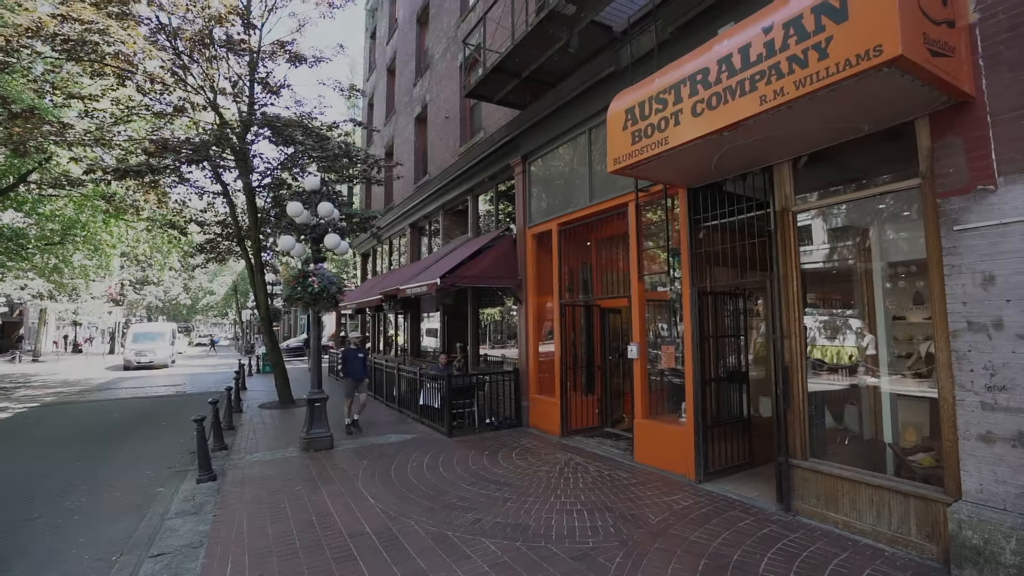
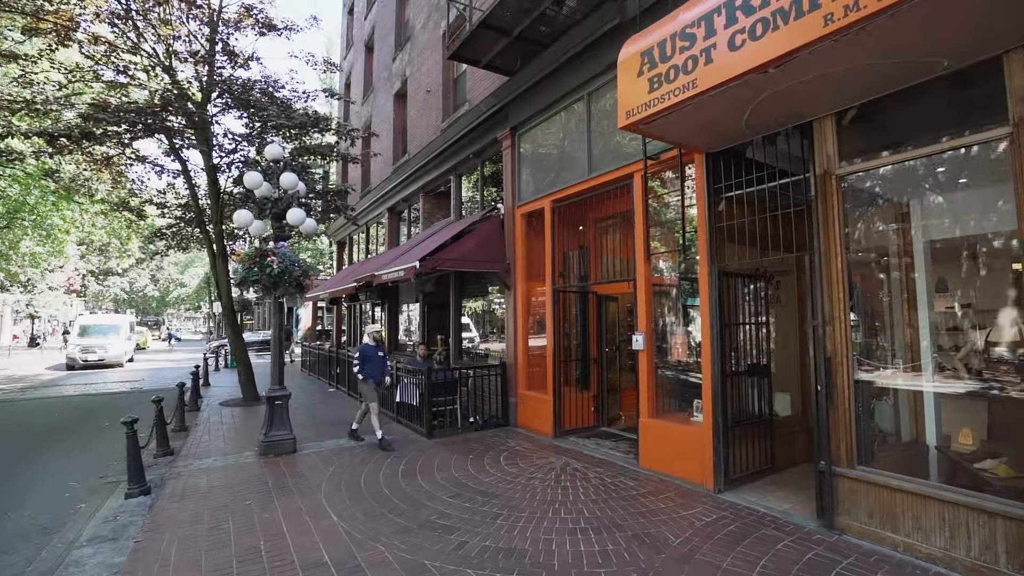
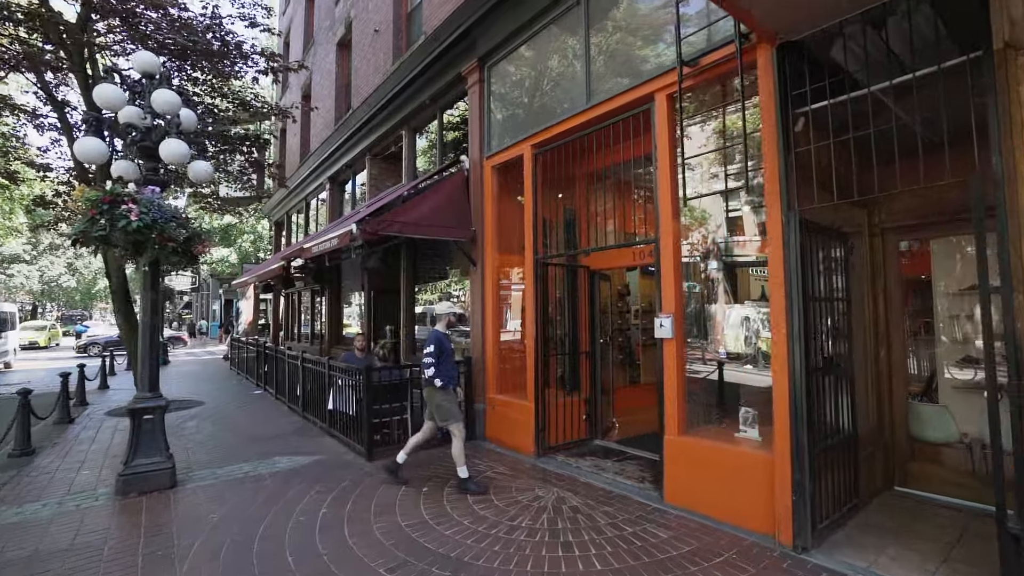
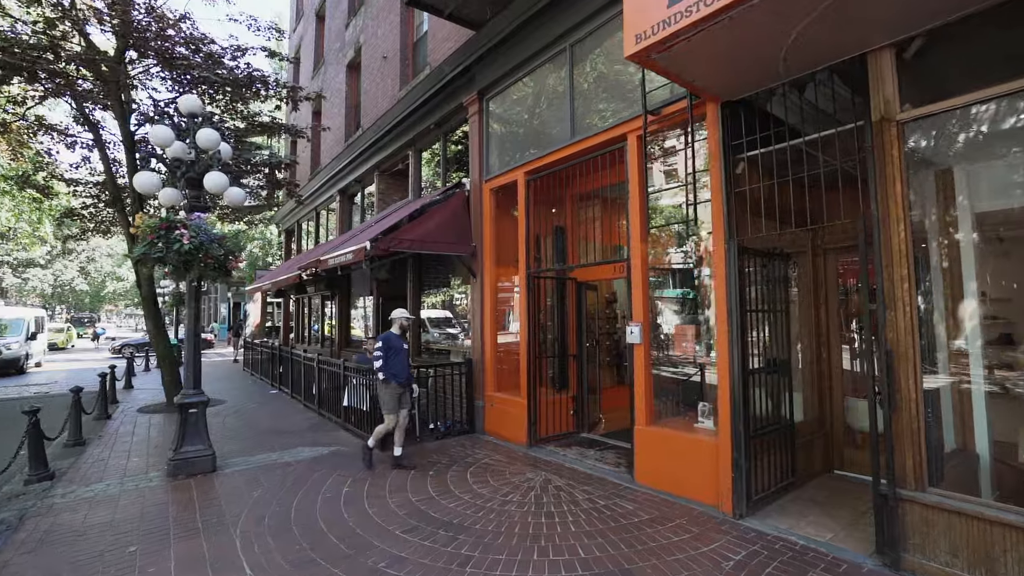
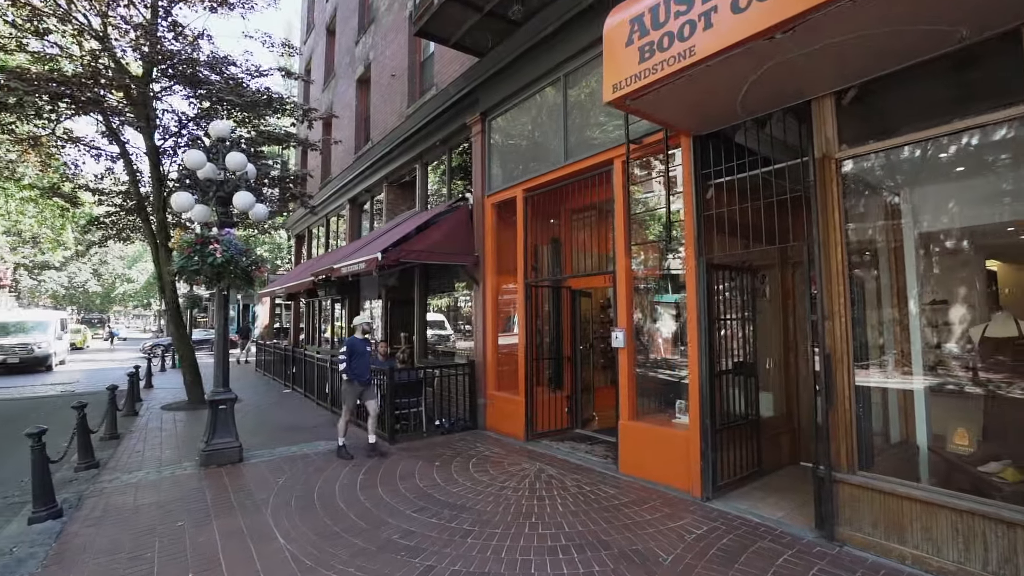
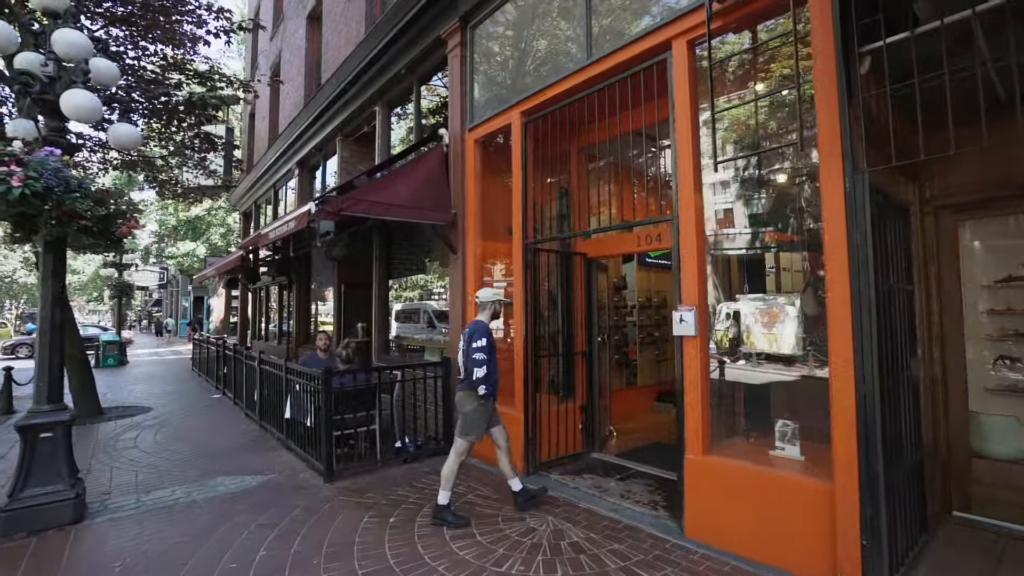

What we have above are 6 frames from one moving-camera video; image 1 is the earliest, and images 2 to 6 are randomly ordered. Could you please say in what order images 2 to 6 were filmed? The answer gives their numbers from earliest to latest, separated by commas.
2, 5, 4, 3, 6
